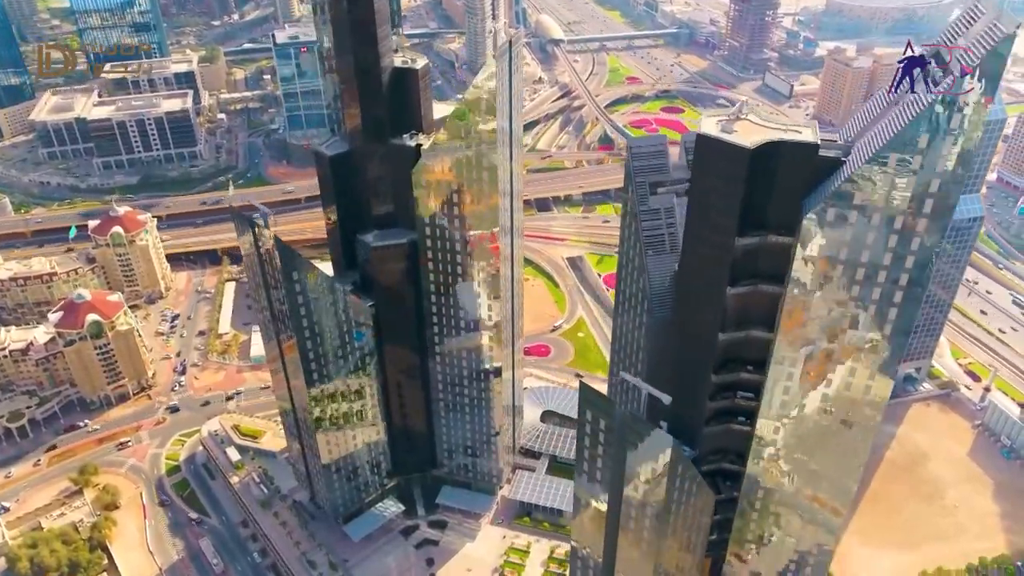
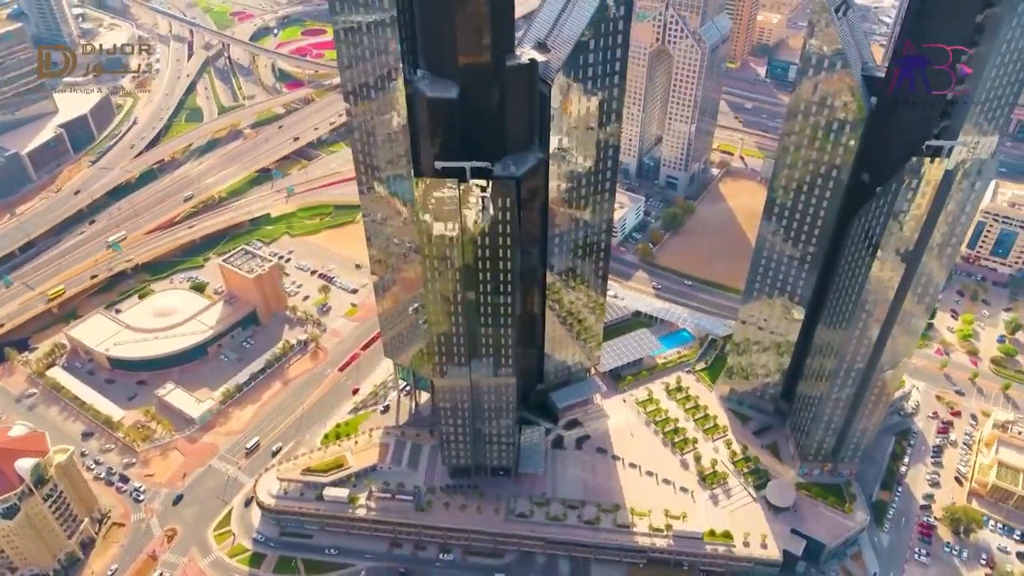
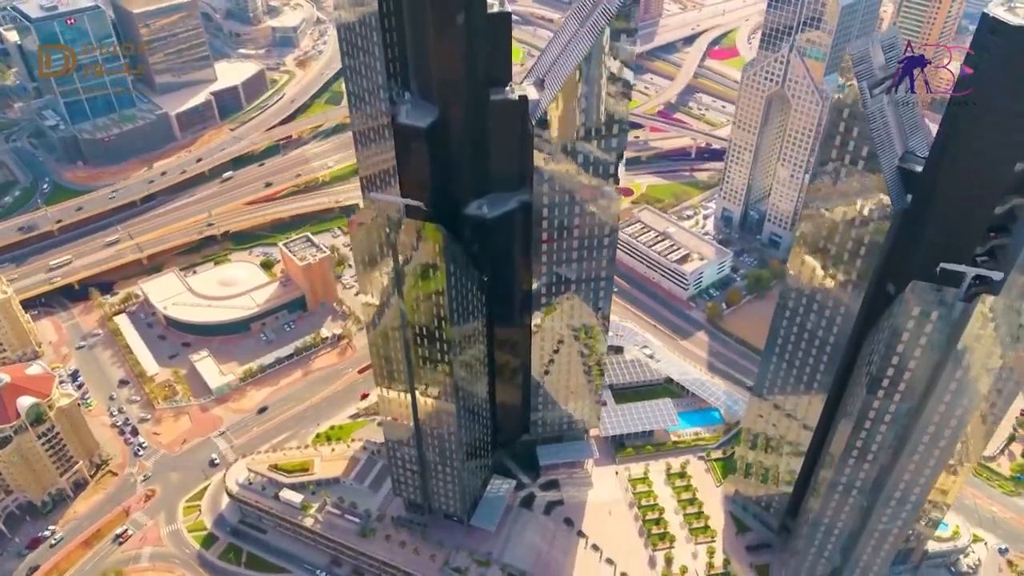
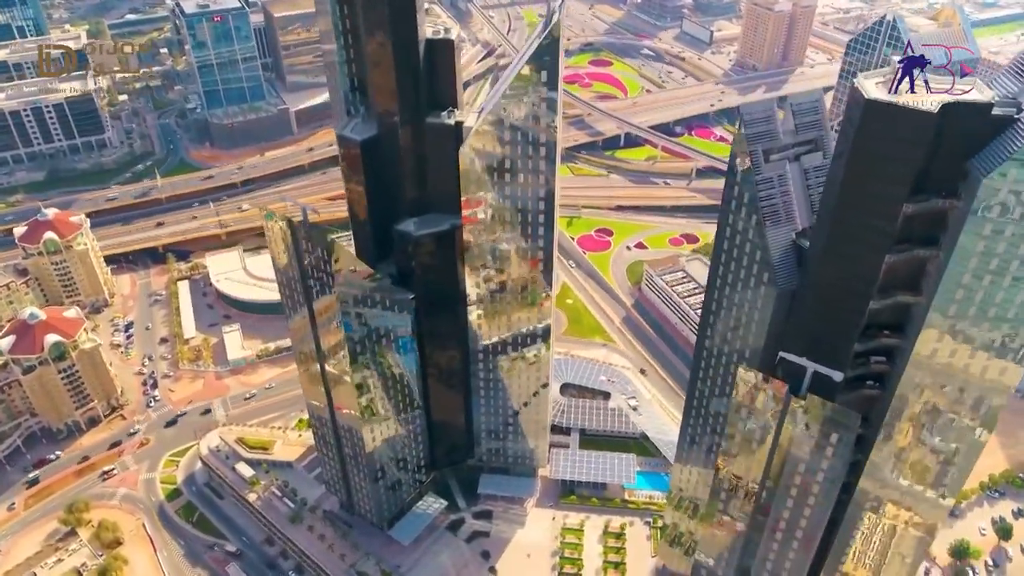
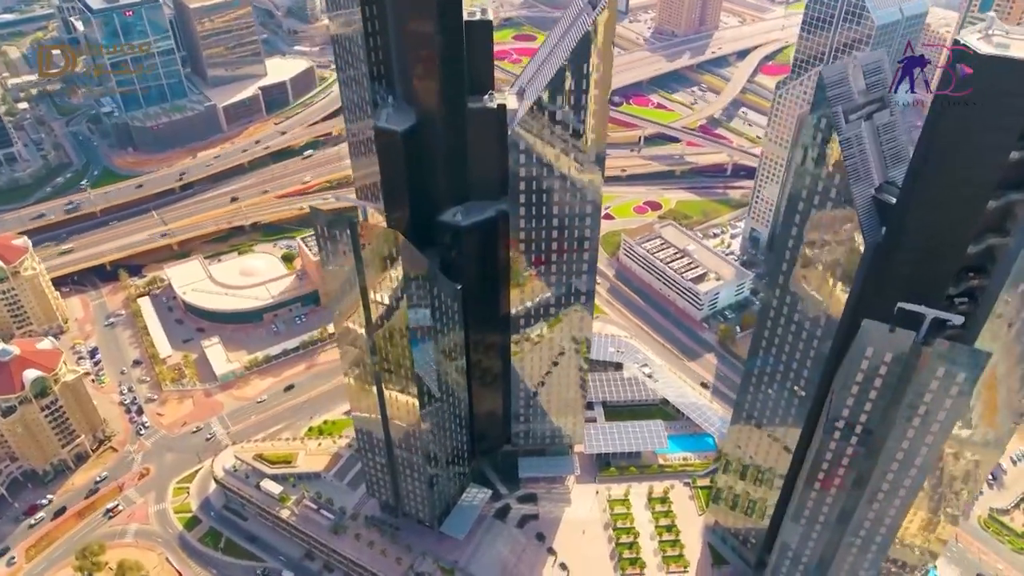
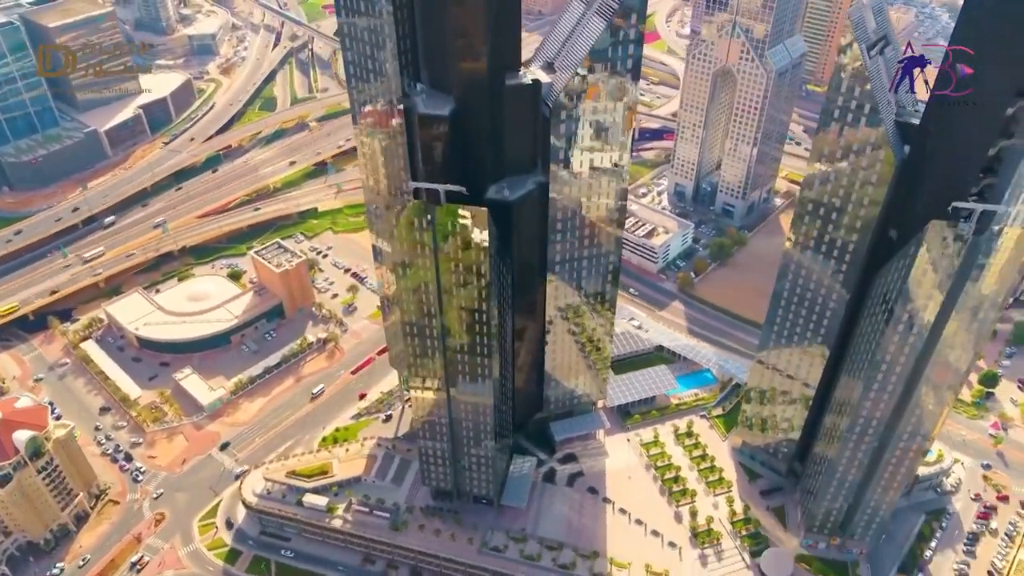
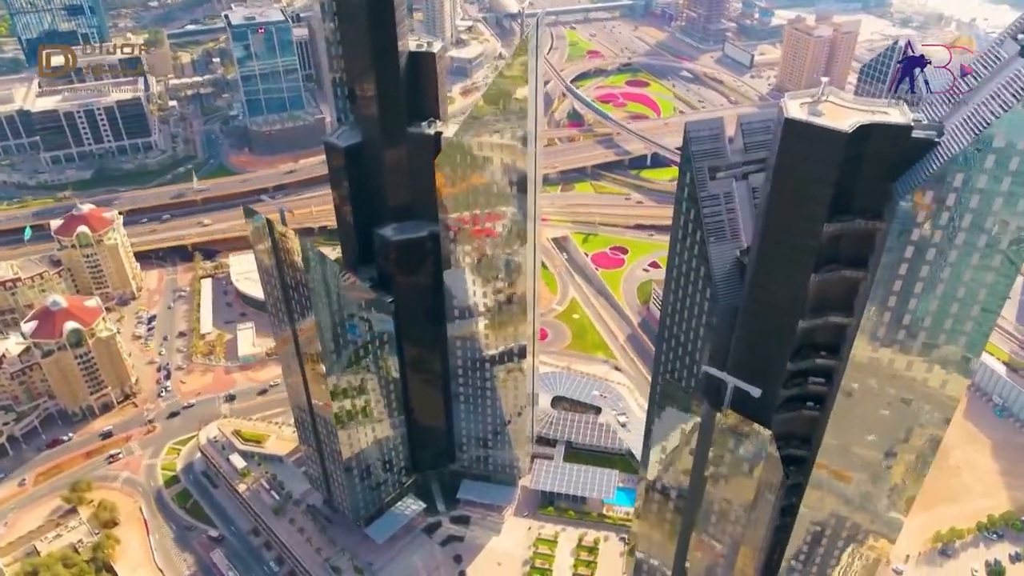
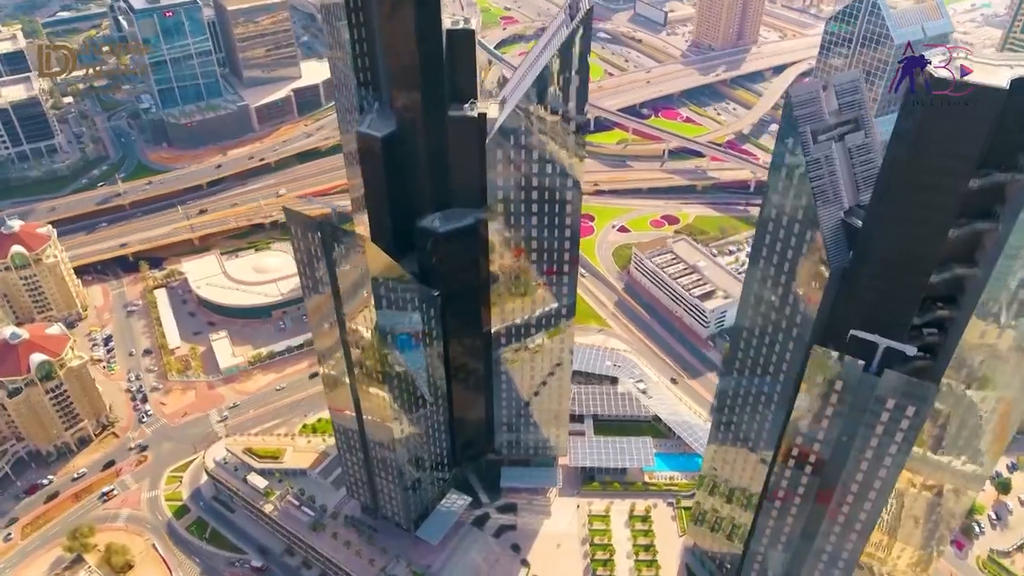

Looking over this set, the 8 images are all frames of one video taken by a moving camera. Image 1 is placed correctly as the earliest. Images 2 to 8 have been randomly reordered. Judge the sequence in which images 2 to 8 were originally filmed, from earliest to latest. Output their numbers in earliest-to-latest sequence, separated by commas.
7, 4, 8, 5, 3, 6, 2
